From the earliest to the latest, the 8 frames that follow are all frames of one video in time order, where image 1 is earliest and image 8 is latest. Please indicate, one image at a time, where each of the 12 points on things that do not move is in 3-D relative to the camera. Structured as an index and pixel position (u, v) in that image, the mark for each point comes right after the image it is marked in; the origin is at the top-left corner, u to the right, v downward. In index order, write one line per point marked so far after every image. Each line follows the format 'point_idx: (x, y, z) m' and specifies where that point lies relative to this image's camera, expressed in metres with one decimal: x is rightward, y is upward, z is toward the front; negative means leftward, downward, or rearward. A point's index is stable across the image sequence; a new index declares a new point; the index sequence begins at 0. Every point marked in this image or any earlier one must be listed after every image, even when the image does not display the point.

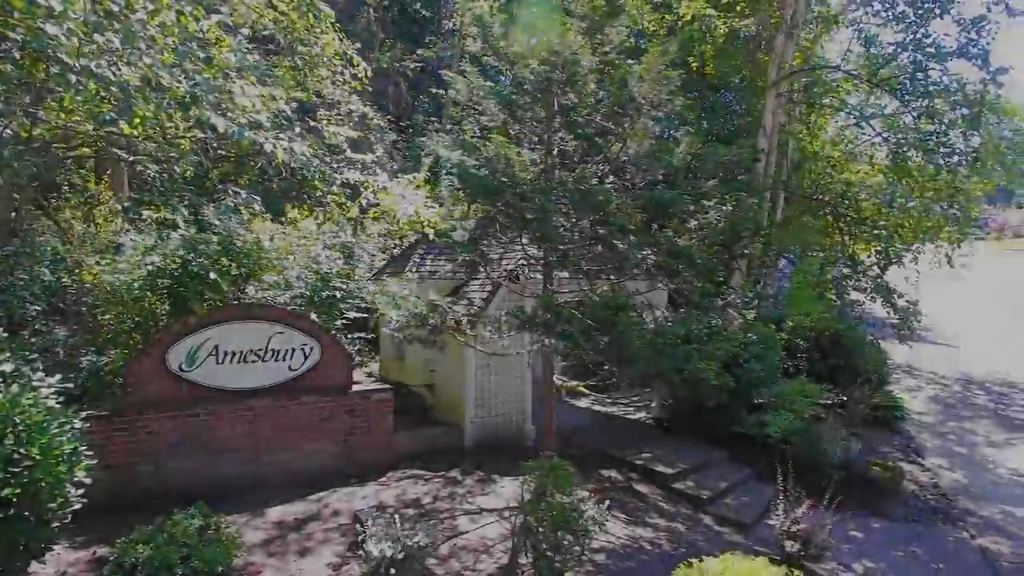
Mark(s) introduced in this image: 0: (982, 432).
0: (+7.4, -2.3, +10.5) m
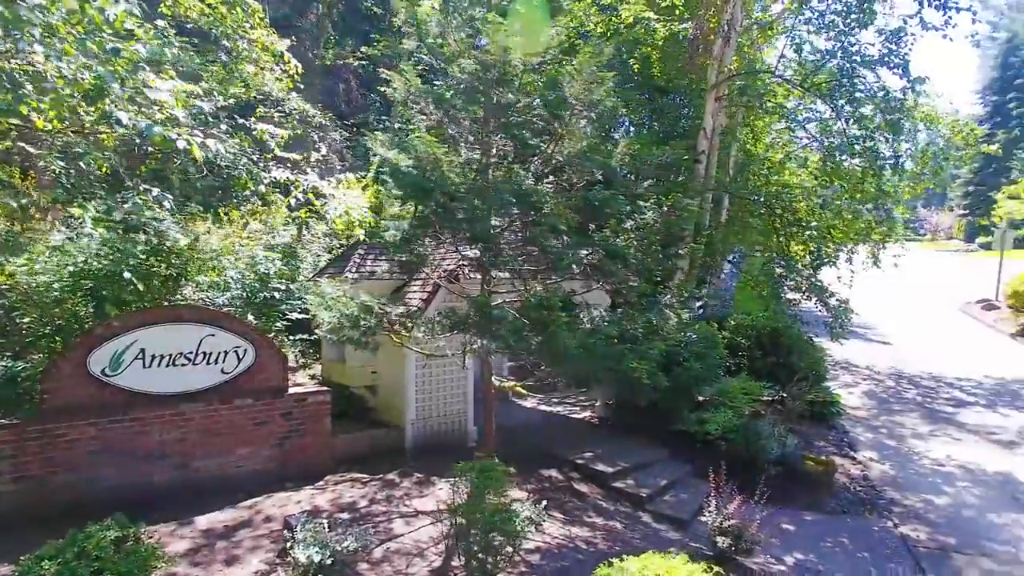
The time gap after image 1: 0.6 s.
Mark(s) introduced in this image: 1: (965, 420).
0: (+6.6, -2.3, +11.0) m
1: (+7.6, -2.2, +11.2) m
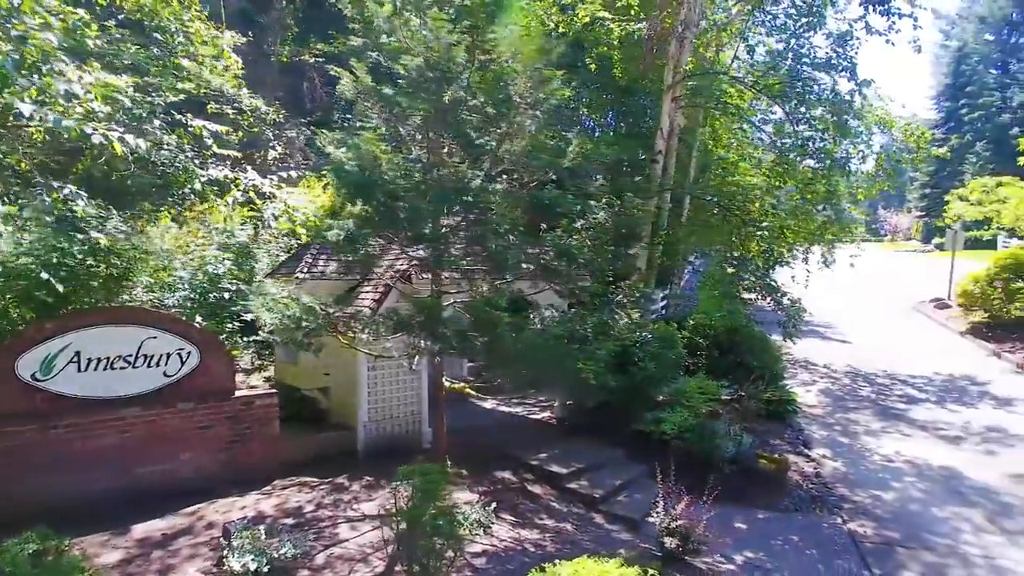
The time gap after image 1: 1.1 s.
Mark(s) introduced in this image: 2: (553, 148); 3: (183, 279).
0: (+5.9, -2.2, +11.2) m
1: (+6.9, -2.2, +11.4) m
2: (+0.4, +1.4, +6.4) m
3: (-3.8, +0.1, +7.7) m
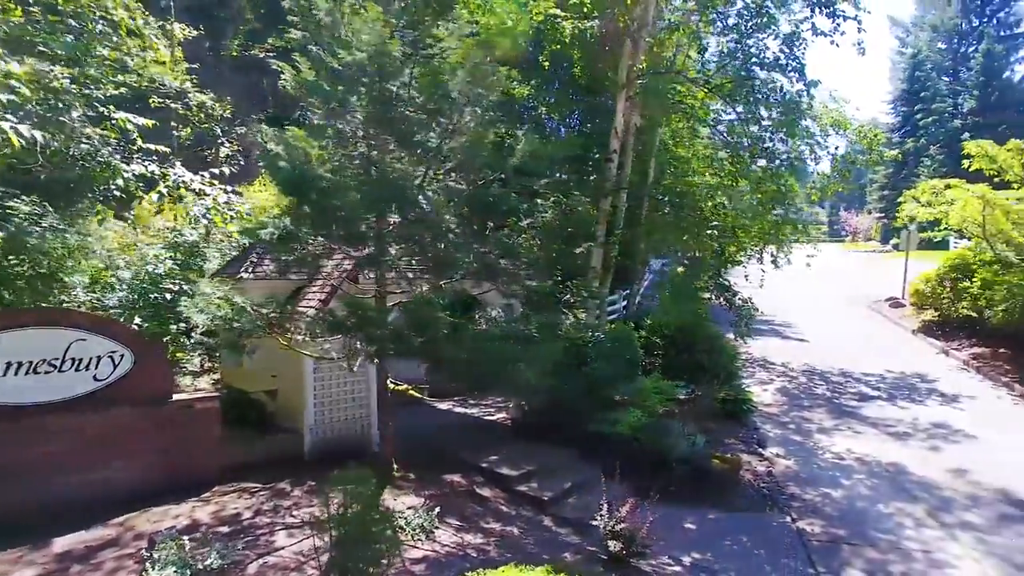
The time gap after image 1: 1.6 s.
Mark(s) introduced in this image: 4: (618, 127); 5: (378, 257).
0: (+5.2, -2.2, +11.3) m
1: (+6.2, -2.2, +11.6) m
2: (-0.1, +1.4, +6.3) m
3: (-4.4, +0.1, +7.4) m
4: (+1.5, +2.3, +9.6) m
5: (-1.2, +0.3, +5.8) m
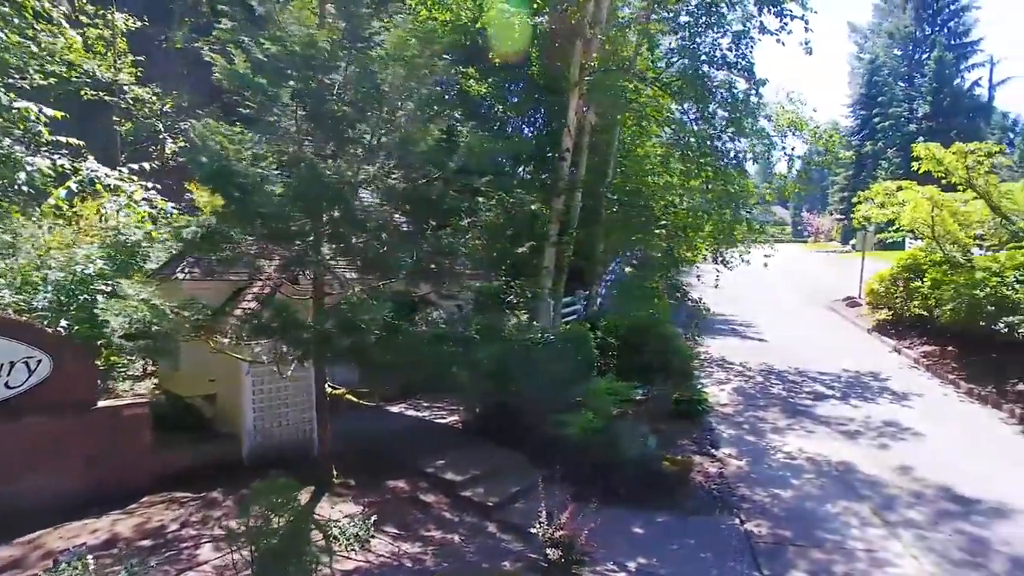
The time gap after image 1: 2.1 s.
0: (+4.4, -2.2, +11.3) m
1: (+5.4, -2.2, +11.7) m
2: (-0.7, +1.4, +6.1) m
3: (-5.0, +0.1, +7.1) m
4: (+0.8, +2.3, +9.5) m
5: (-1.7, +0.3, +5.5) m
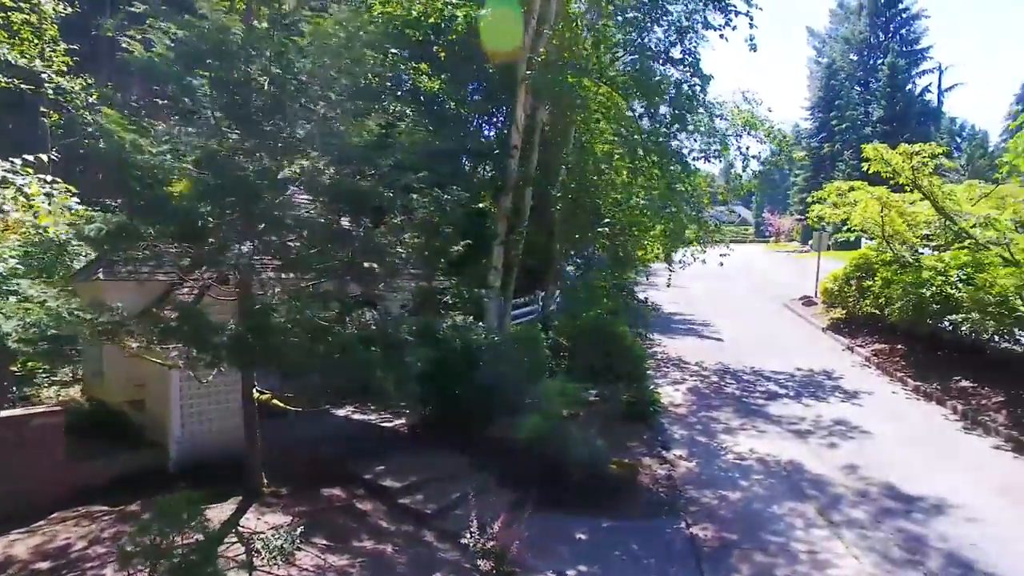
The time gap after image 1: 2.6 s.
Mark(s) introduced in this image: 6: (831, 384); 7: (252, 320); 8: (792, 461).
0: (+3.6, -2.2, +11.3) m
1: (+4.5, -2.2, +11.7) m
2: (-1.3, +1.4, +5.9) m
3: (-5.6, +0.1, +6.6) m
4: (+0.1, +2.3, +9.3) m
5: (-2.3, +0.3, +5.2) m
6: (+6.4, -1.9, +13.4) m
7: (-1.9, -0.2, +4.9) m
8: (+3.9, -2.4, +9.2) m
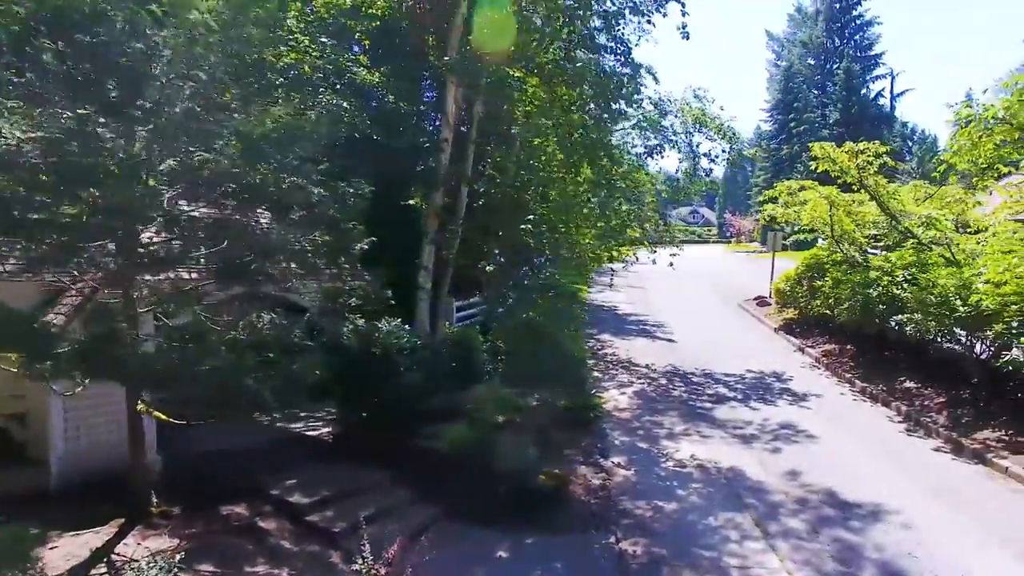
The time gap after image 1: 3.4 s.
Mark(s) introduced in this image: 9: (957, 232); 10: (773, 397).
0: (+2.6, -2.2, +11.0) m
1: (+3.5, -2.2, +11.4) m
2: (-2.0, +1.3, +5.3) m
3: (-6.4, +0.1, +5.8) m
4: (-0.8, +2.3, +8.8) m
5: (-3.0, +0.2, +4.6) m
6: (+5.3, -1.9, +13.3) m
7: (-2.6, -0.2, +4.4) m
8: (+3.0, -2.4, +8.9) m
9: (+7.9, +1.0, +11.9) m
10: (+4.8, -2.0, +12.4) m
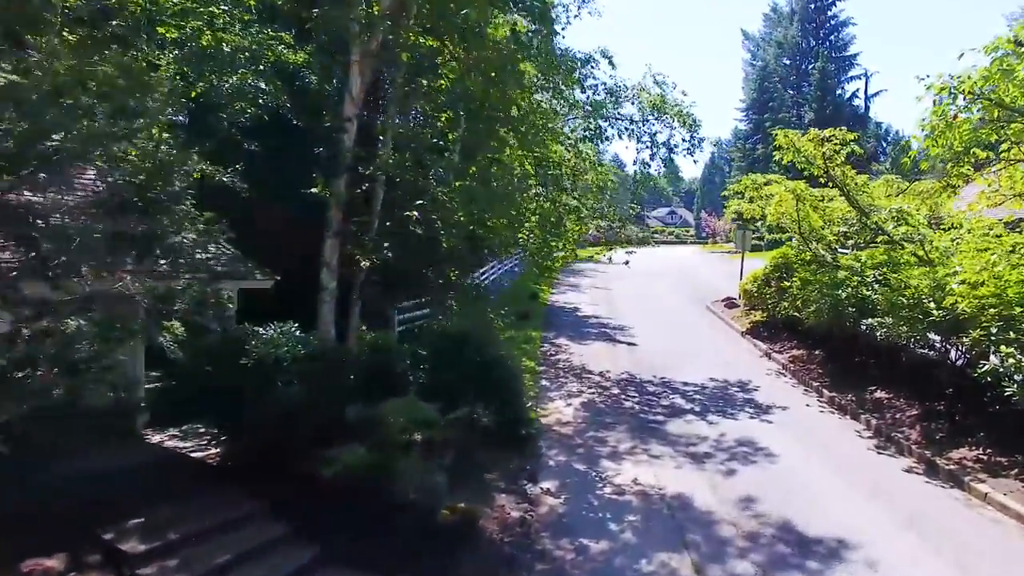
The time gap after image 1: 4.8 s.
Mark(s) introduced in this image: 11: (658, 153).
0: (+1.5, -2.3, +9.9) m
1: (+2.4, -2.2, +10.3) m
2: (-2.9, +1.4, +4.1) m
3: (-7.3, +0.1, +4.5) m
4: (-1.8, +2.3, +7.6) m
5: (-3.9, +0.3, +3.4) m
6: (+4.2, -2.0, +12.2) m
7: (-3.4, -0.2, +3.1) m
8: (+2.0, -2.4, +7.8) m
9: (+6.9, +1.0, +10.9) m
10: (+3.7, -2.0, +11.3) m
11: (+3.2, +2.9, +14.3) m
